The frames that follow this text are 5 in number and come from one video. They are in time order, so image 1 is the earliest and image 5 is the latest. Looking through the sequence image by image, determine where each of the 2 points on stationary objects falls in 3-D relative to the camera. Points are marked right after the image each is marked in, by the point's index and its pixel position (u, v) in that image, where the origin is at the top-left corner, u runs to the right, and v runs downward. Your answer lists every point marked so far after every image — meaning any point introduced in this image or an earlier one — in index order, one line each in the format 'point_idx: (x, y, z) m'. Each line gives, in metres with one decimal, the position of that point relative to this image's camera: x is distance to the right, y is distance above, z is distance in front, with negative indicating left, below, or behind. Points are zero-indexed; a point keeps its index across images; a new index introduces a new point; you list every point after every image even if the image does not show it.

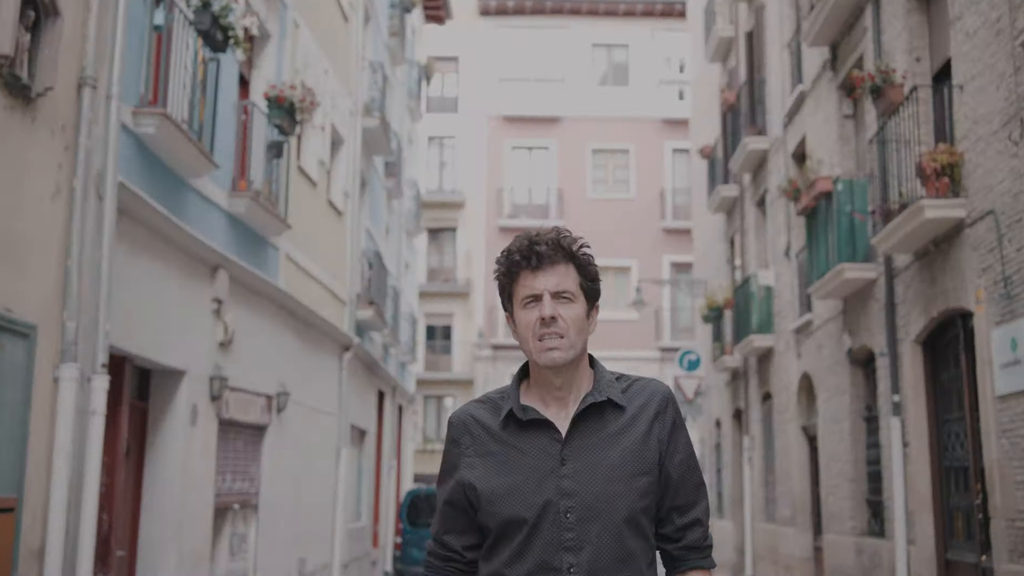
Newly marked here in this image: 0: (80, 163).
0: (-3.0, +0.8, +8.9) m
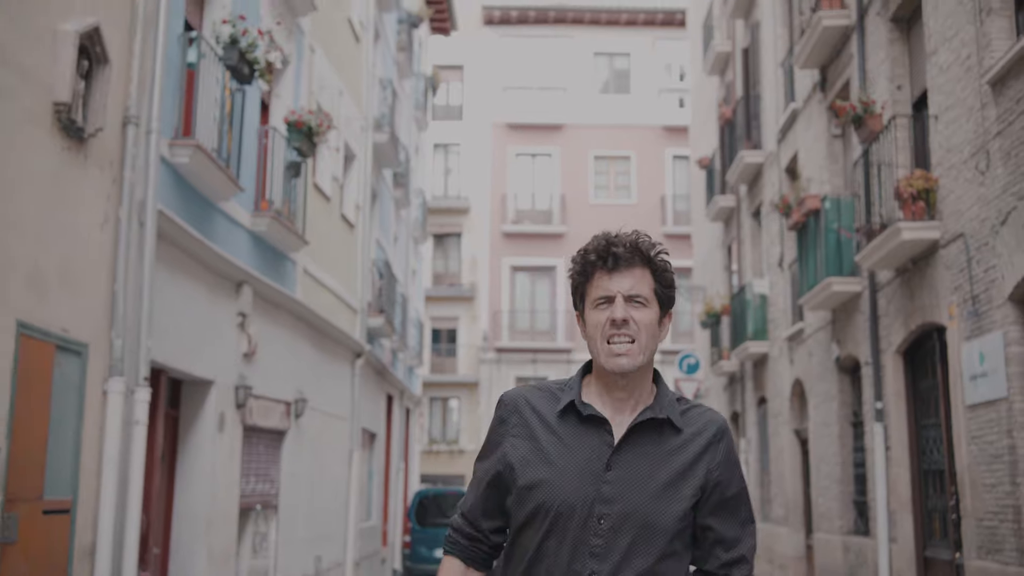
0: (-2.9, +0.7, +9.7) m
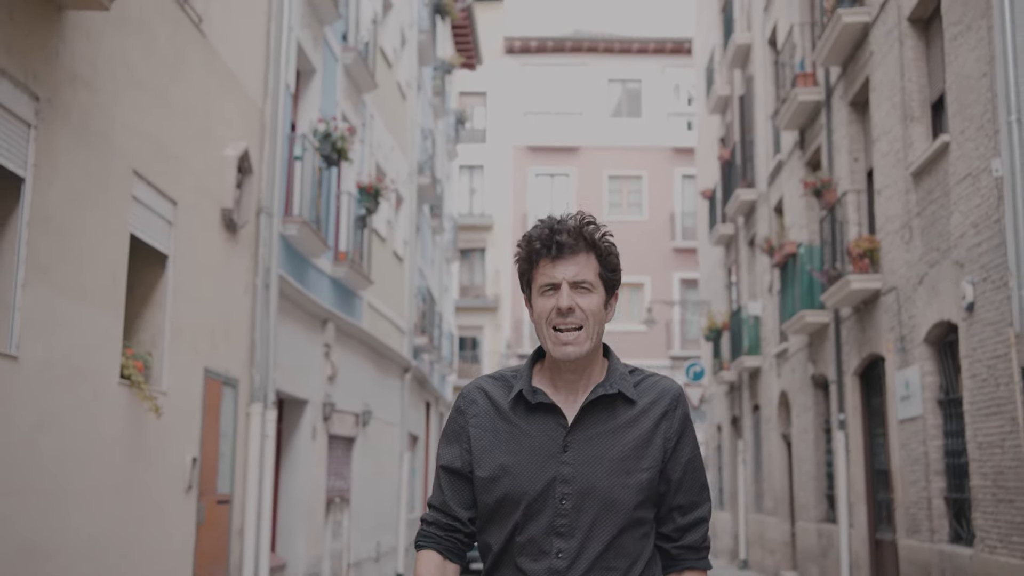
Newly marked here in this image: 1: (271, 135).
0: (-2.5, +0.2, +13.0) m
1: (-2.5, +1.6, +13.2) m
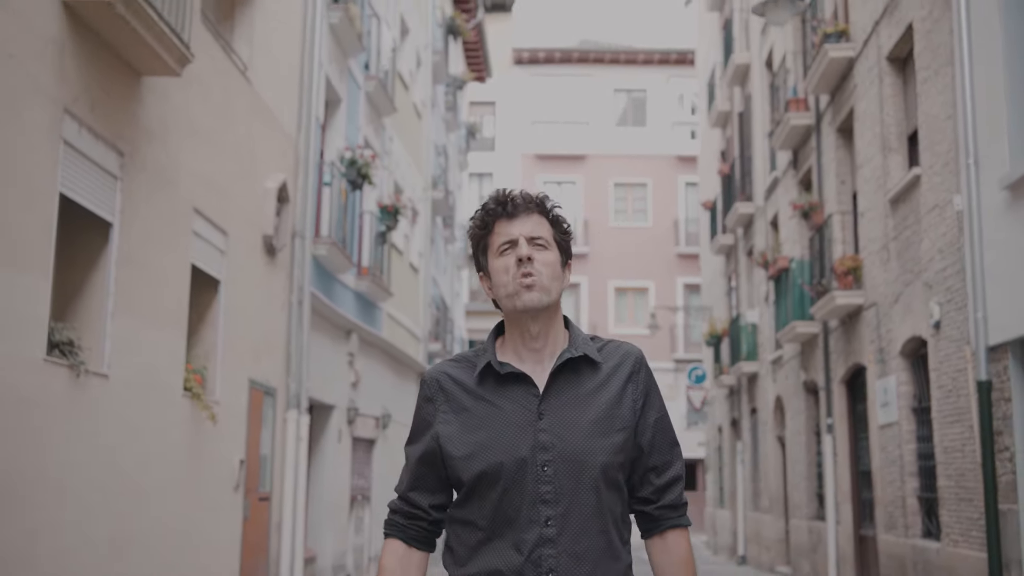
0: (-2.4, 0.0, +14.3) m
1: (-2.4, +1.4, +14.5) m
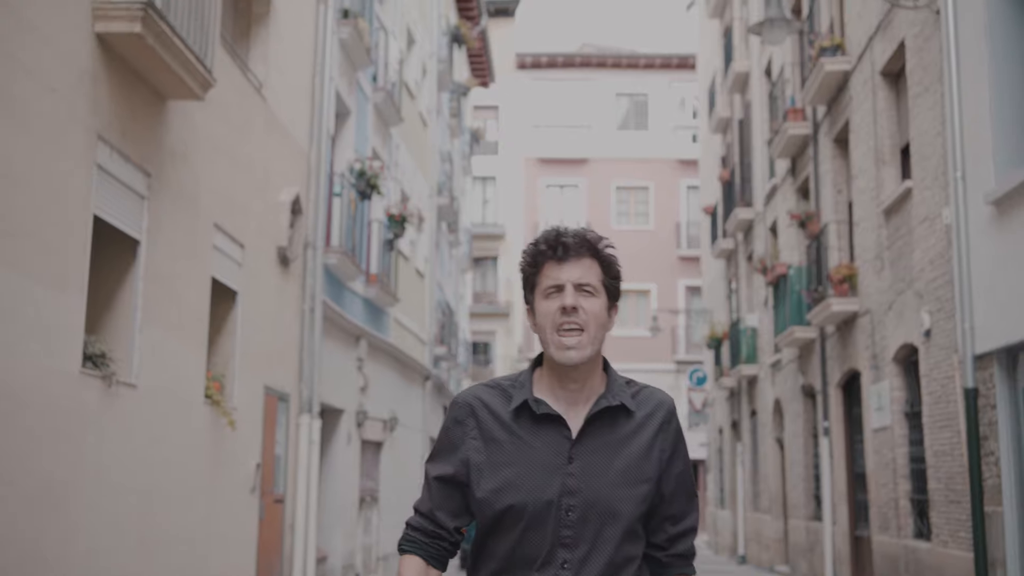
0: (-2.4, -0.1, +14.7) m
1: (-2.3, +1.3, +15.0) m
